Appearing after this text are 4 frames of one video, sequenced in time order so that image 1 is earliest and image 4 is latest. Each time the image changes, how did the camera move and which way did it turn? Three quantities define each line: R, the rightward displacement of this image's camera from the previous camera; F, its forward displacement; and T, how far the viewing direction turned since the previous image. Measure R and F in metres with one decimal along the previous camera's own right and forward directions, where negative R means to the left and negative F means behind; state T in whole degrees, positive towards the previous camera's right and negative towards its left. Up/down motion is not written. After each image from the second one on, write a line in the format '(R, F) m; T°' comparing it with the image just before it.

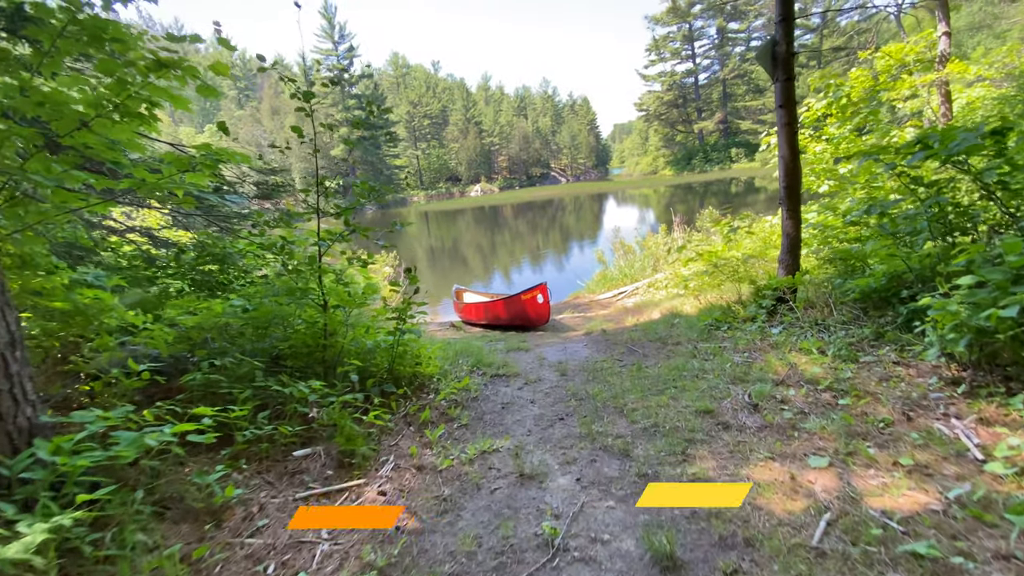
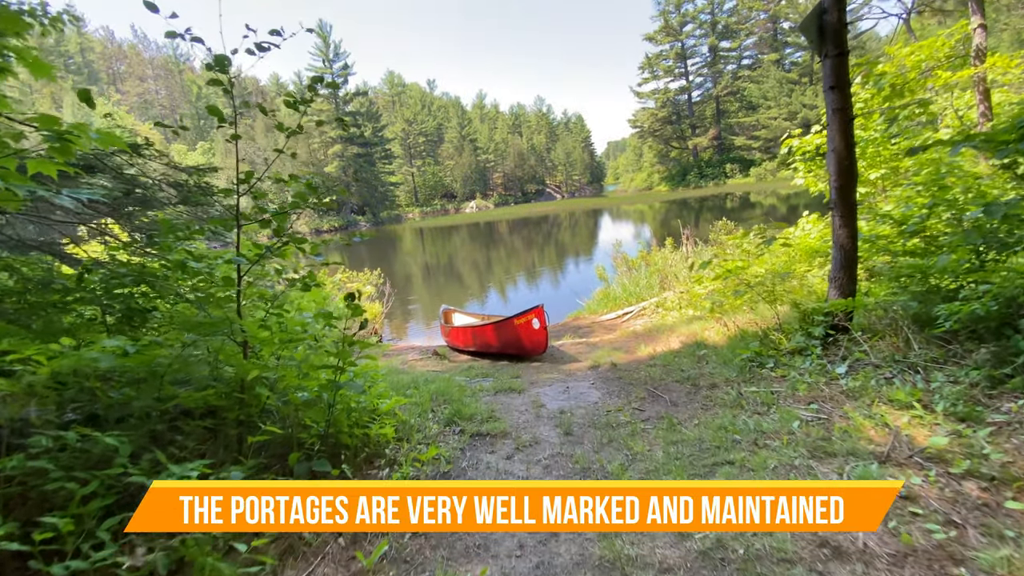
(+0.1, +1.0) m; 0°
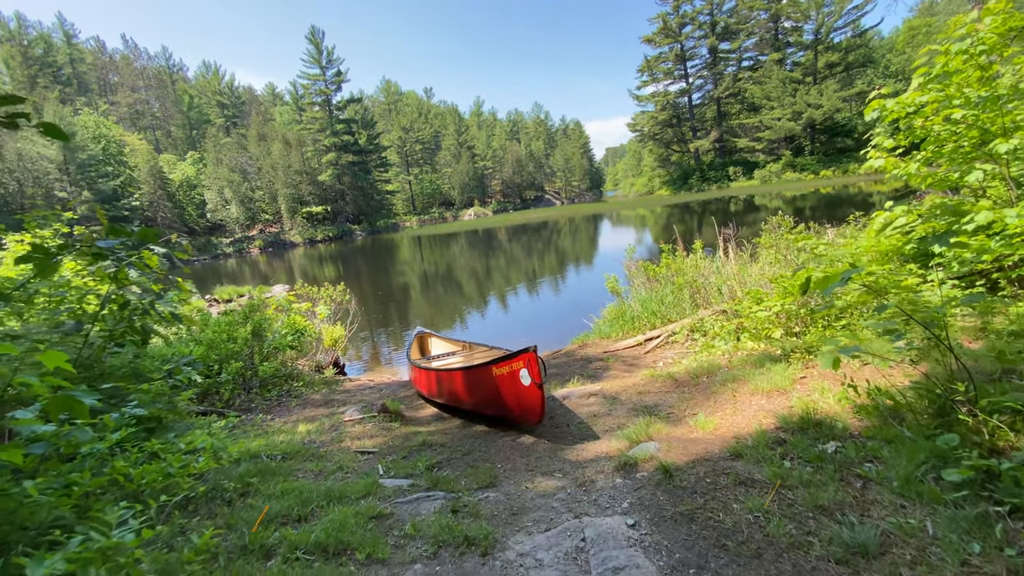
(+0.2, +2.0) m; 0°
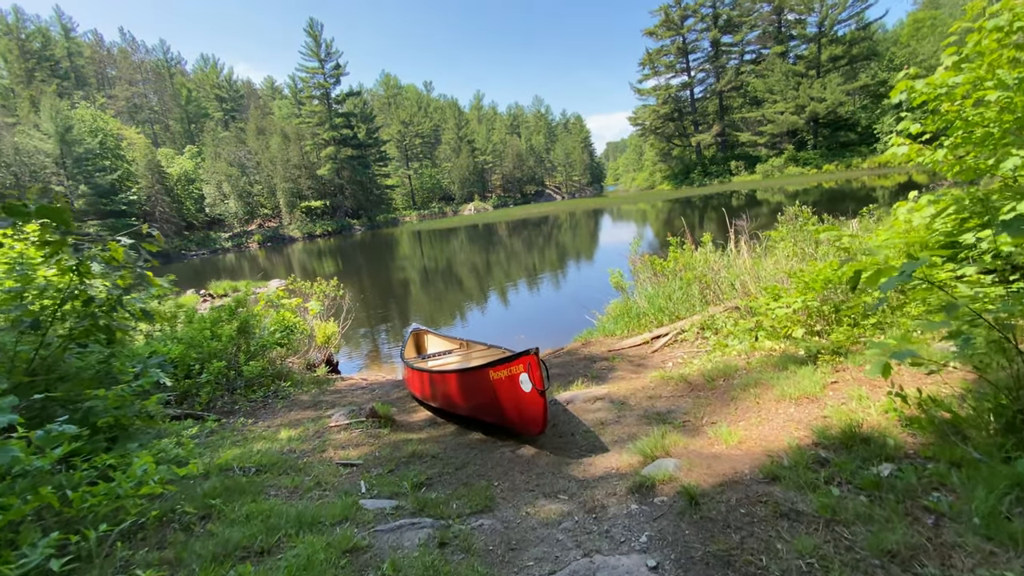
(0.0, +0.4) m; 0°
